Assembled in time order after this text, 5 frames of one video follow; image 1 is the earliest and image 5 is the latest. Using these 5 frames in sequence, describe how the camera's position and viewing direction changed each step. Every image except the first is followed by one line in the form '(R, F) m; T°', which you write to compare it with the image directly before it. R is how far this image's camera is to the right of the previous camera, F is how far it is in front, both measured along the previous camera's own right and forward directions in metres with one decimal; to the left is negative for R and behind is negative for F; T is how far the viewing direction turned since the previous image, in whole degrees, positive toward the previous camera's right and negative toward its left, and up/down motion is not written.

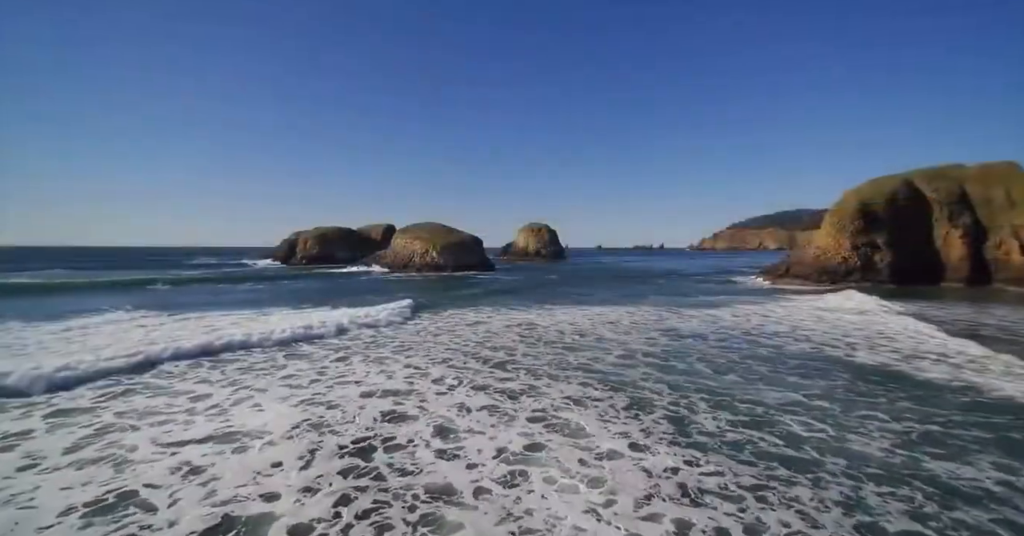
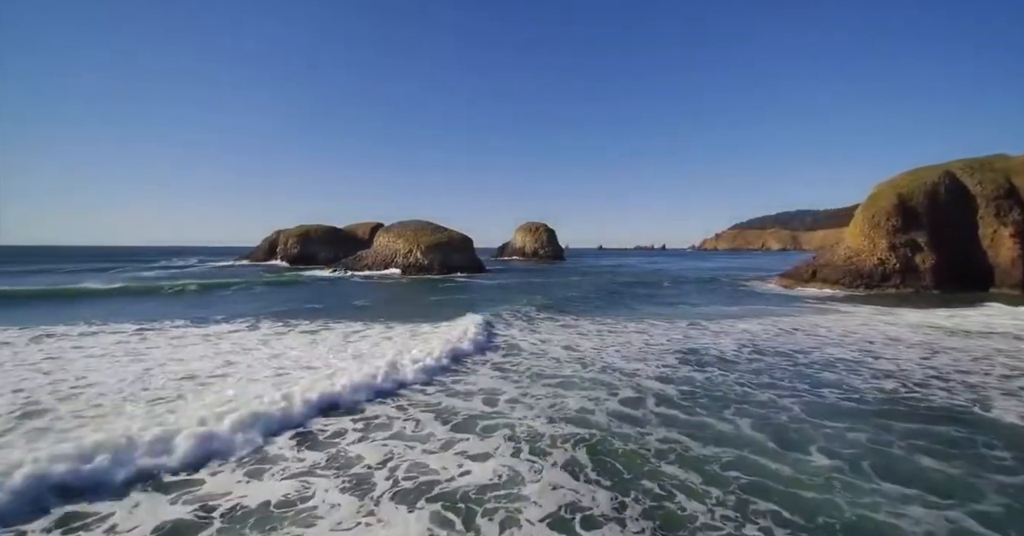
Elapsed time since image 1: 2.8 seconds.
(+0.6, +4.2) m; 0°
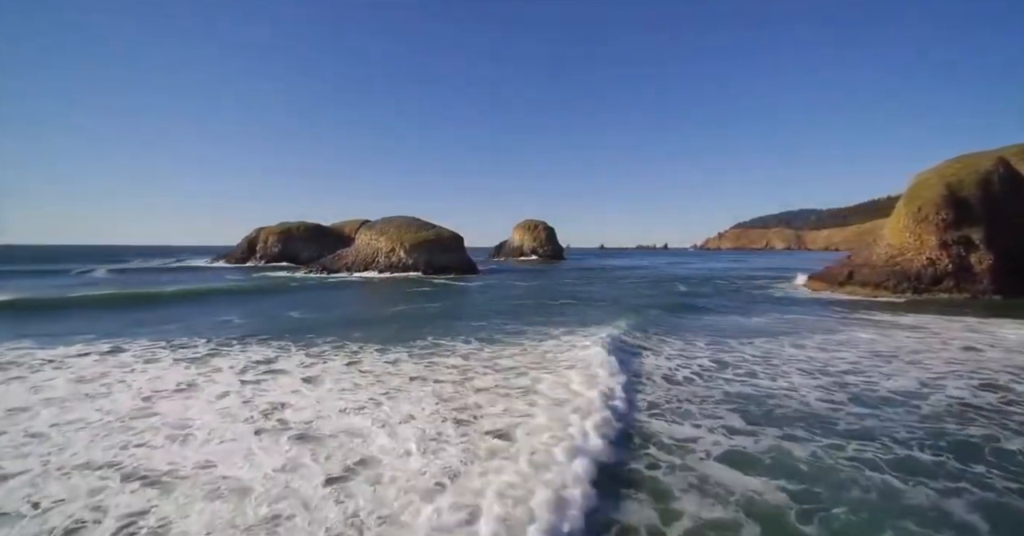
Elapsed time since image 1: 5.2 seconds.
(+0.4, +4.1) m; 0°
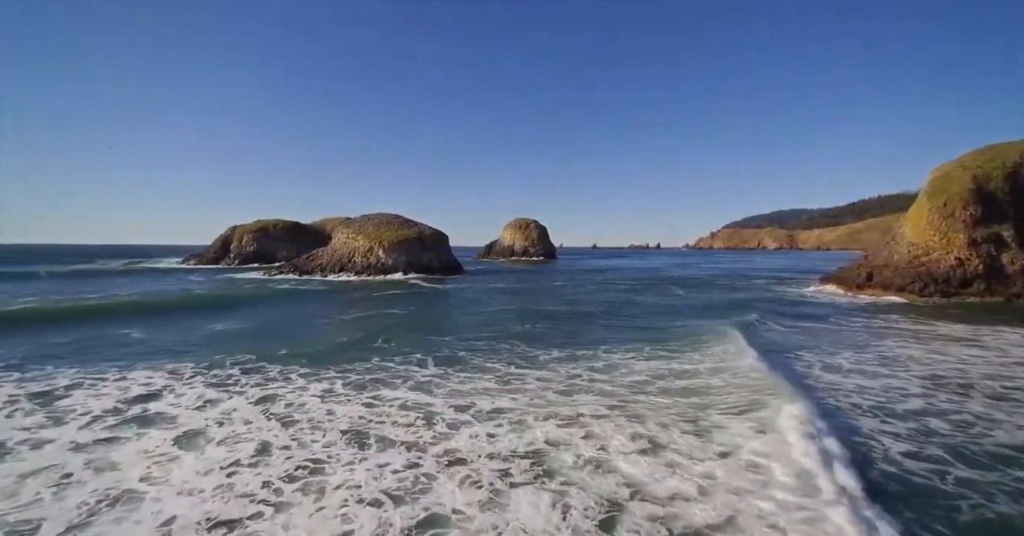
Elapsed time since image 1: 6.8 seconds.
(+0.2, +2.7) m; +1°
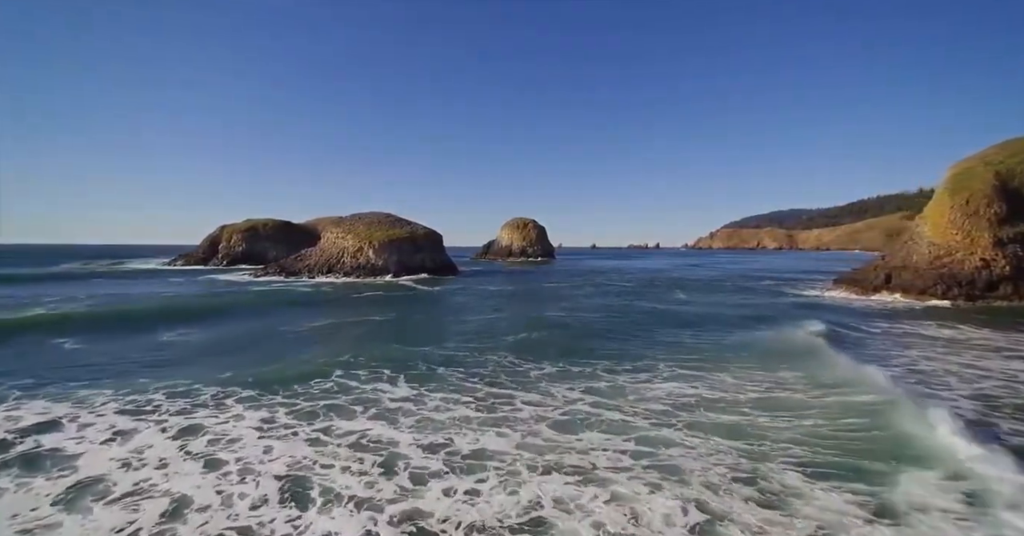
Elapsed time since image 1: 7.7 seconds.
(+0.1, +1.5) m; 0°
